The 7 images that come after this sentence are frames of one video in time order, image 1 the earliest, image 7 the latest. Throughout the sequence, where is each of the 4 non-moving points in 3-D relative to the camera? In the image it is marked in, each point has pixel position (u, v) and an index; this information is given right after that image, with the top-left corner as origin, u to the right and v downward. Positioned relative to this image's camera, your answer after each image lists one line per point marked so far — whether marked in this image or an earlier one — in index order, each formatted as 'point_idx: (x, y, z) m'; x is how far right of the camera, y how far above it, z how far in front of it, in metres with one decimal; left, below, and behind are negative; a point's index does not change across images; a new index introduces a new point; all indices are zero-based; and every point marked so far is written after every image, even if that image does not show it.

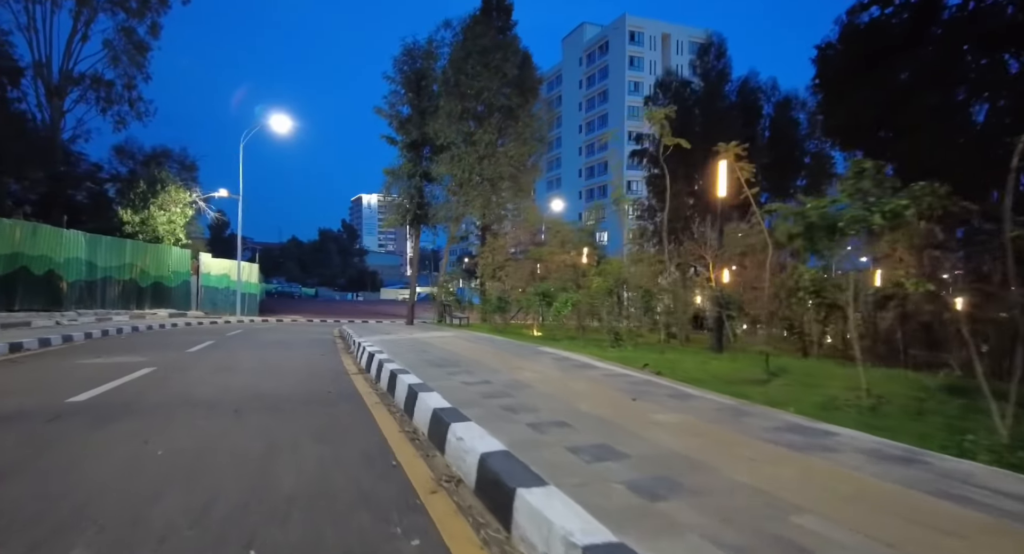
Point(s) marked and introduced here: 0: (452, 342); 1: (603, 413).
0: (-1.3, -1.3, +11.5) m
1: (+0.8, -1.2, +4.8) m
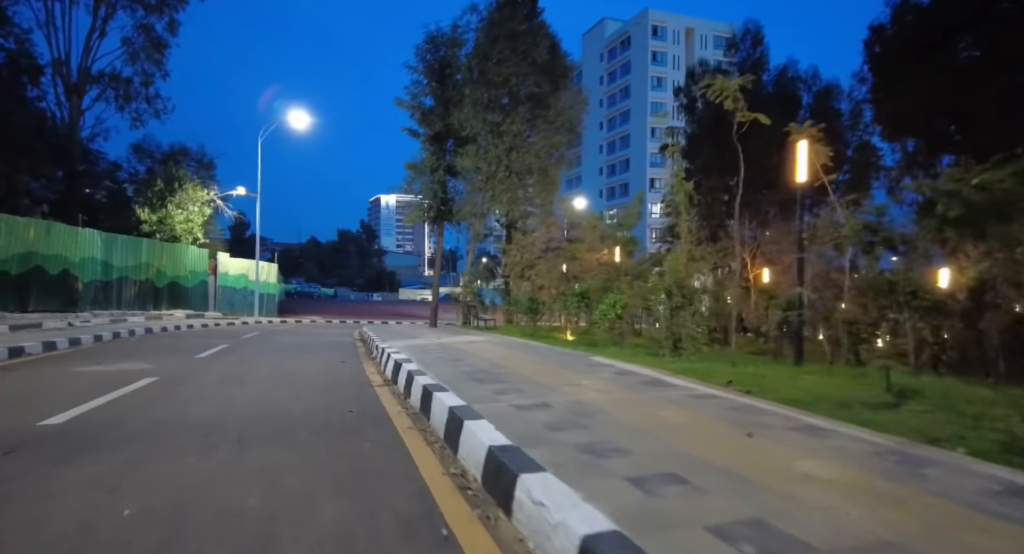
0: (-0.5, -1.3, +10.3) m
1: (+1.3, -1.1, +3.6) m
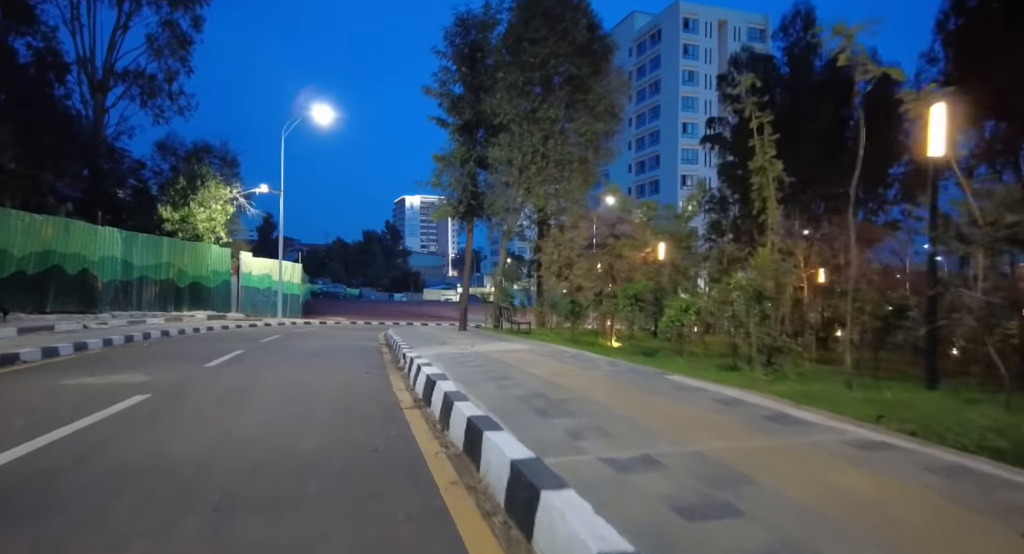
0: (+0.3, -1.3, +8.8) m
1: (+1.8, -1.1, +2.0) m
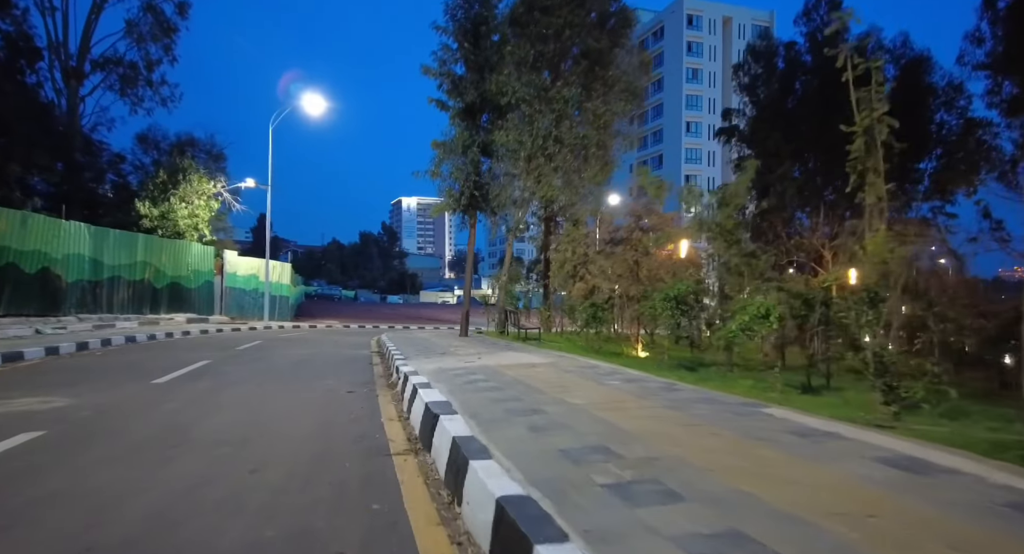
0: (+0.5, -1.3, +6.8) m
1: (+2.1, -1.0, 0.0) m
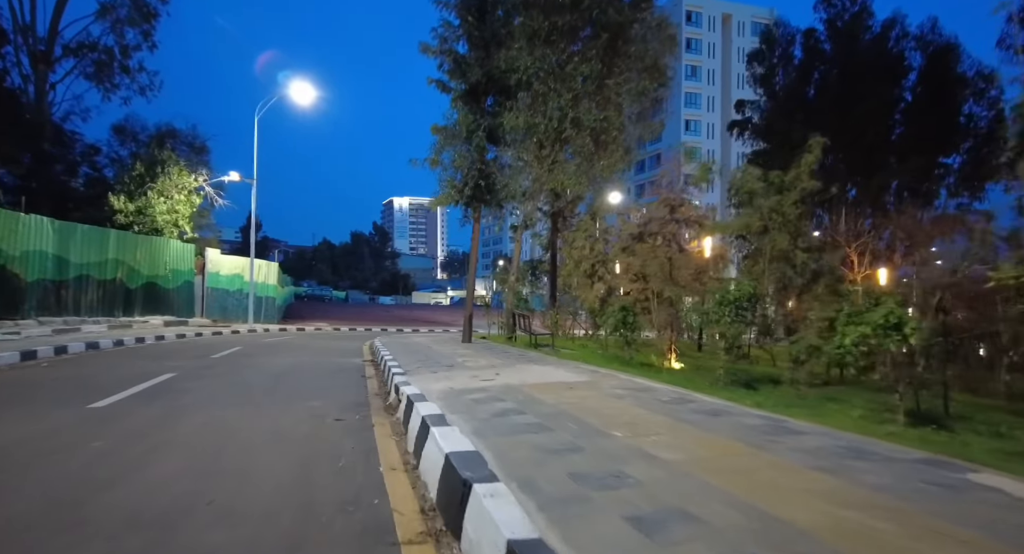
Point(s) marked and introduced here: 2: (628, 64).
0: (+0.9, -1.2, +5.0) m
1: (+2.6, -1.0, -1.7) m
2: (+3.1, +5.6, +15.0) m
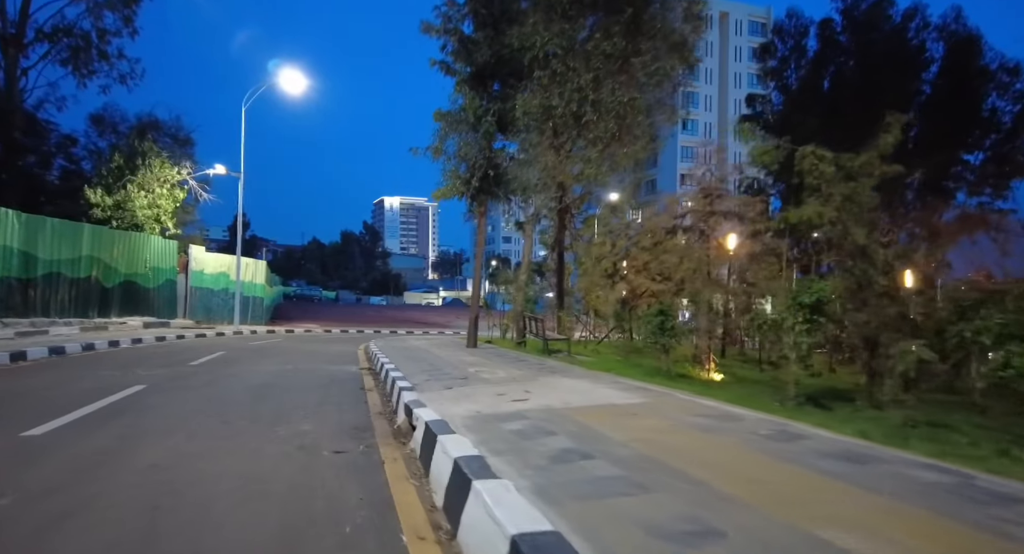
0: (+1.4, -1.2, +3.7) m
1: (+3.2, -1.0, -3.0) m
2: (+3.4, +5.7, +13.7) m
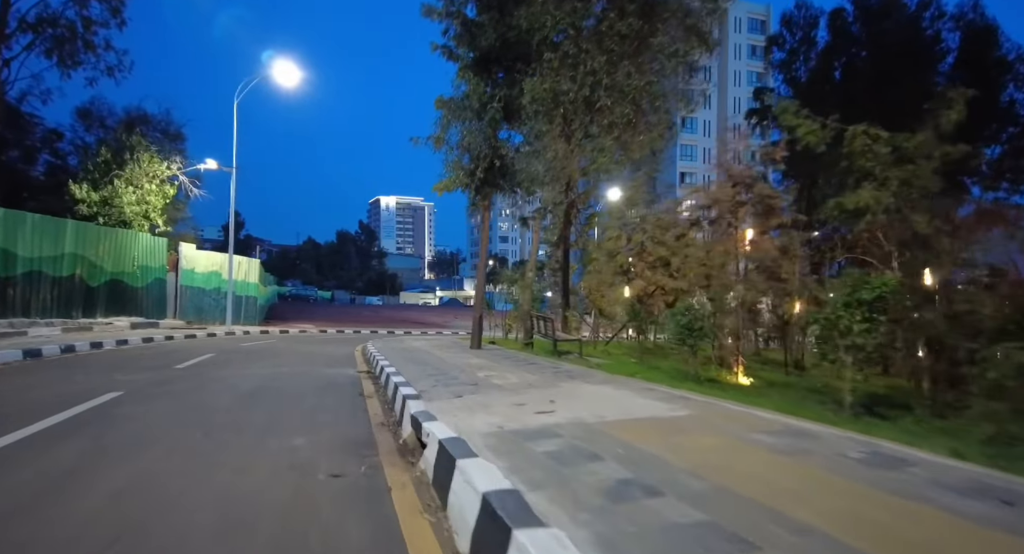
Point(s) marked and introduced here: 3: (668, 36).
0: (+1.6, -1.2, +2.9) m
1: (+3.5, -0.9, -3.8) m
2: (+3.5, +5.7, +12.9) m
3: (+3.4, +5.3, +12.7) m
